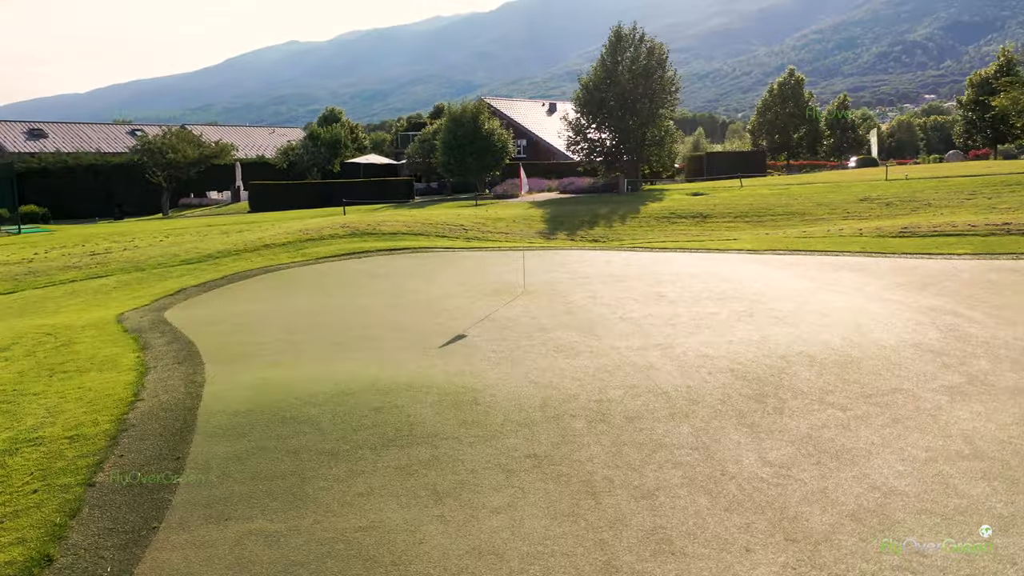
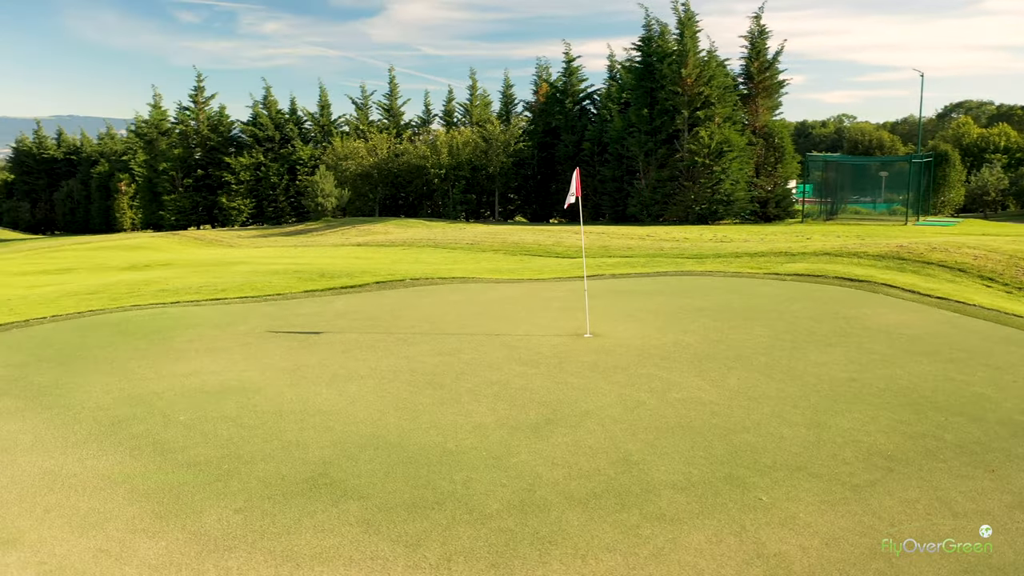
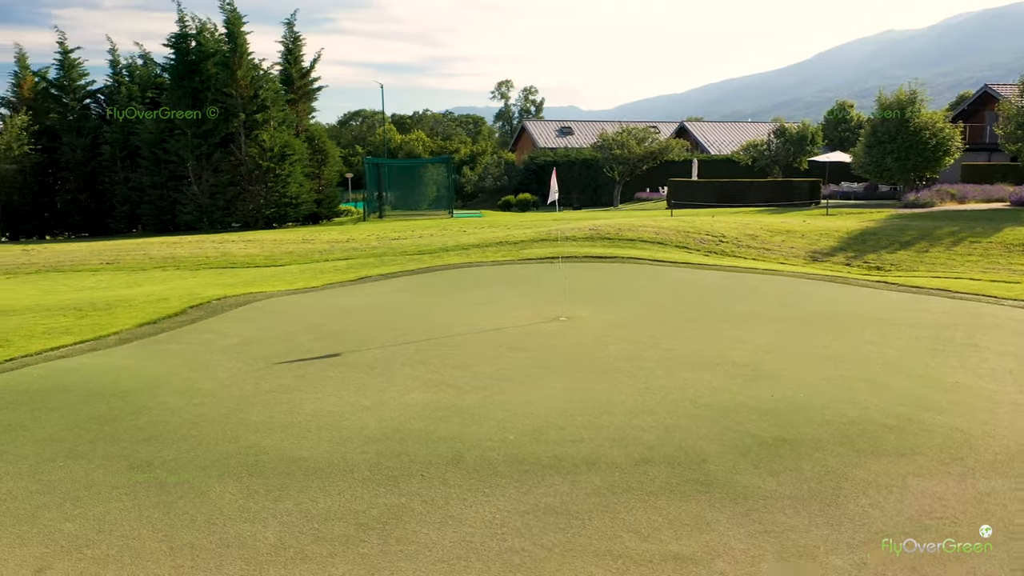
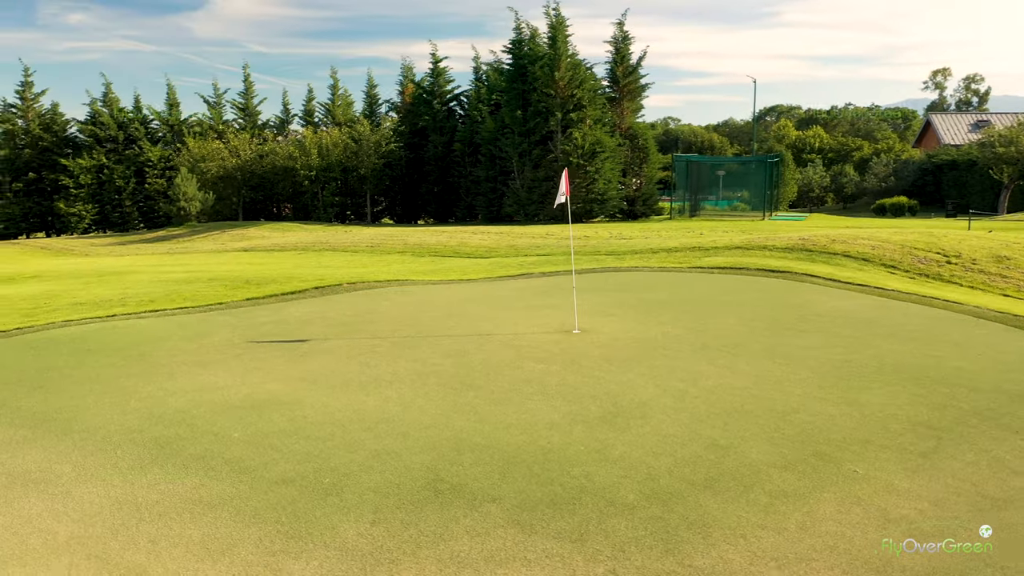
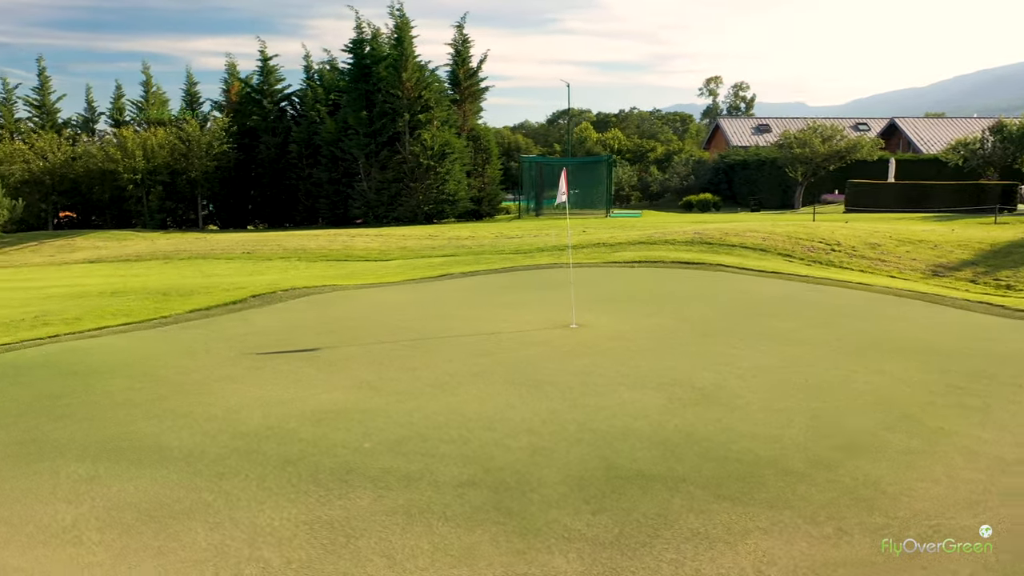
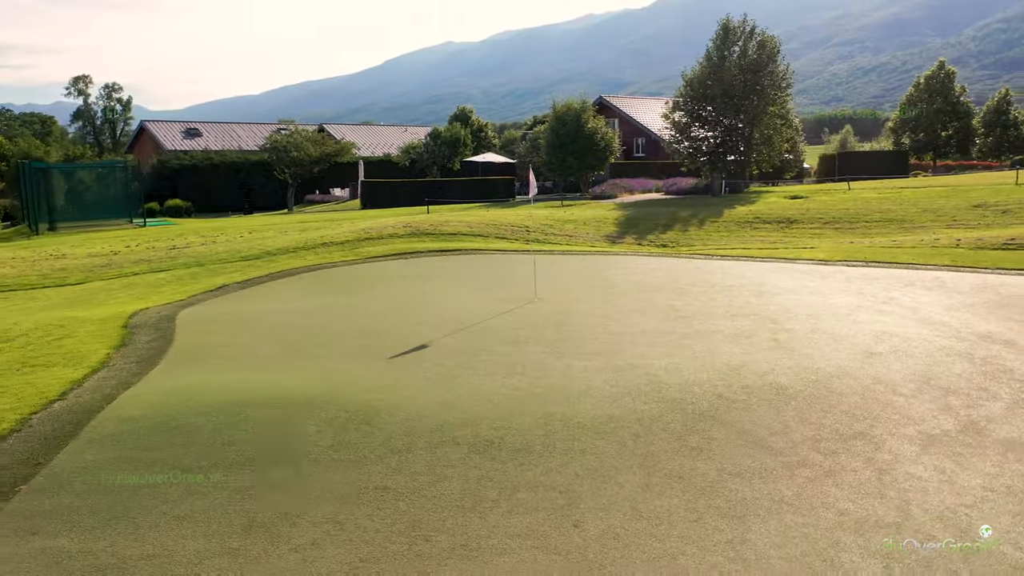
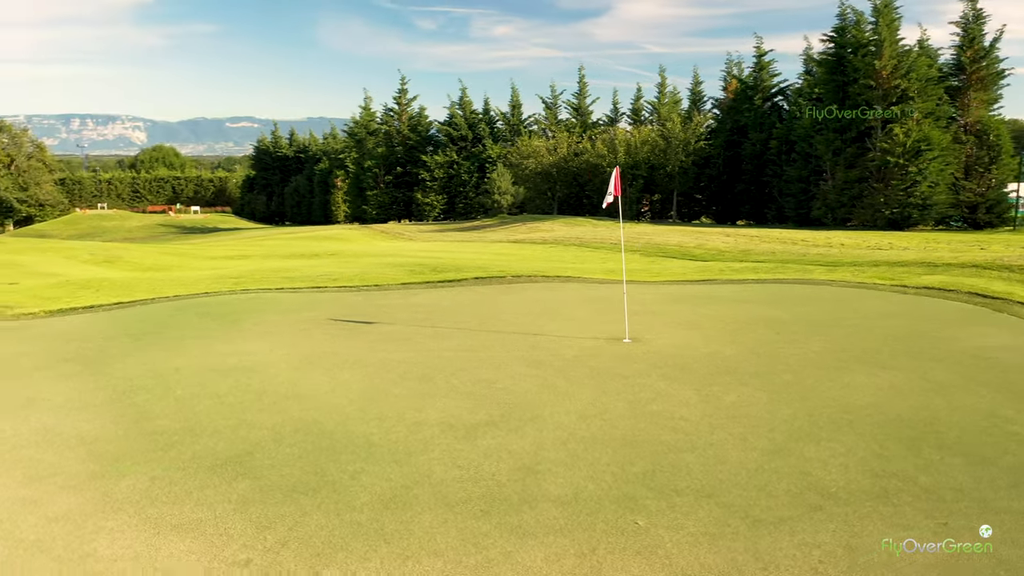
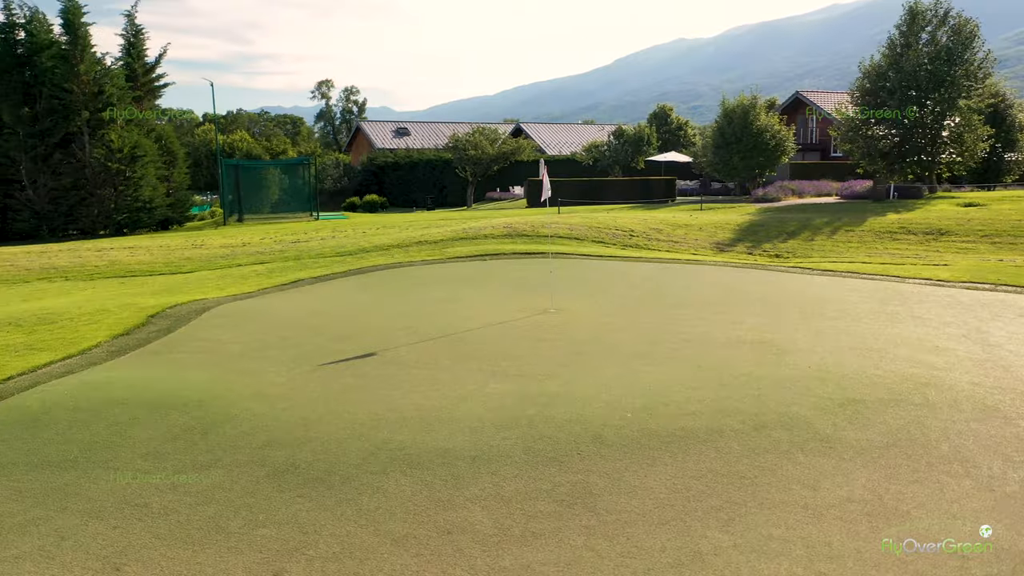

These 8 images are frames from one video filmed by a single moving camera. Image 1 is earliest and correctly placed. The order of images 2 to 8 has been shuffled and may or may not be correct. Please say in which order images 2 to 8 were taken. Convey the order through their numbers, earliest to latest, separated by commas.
6, 8, 3, 5, 4, 2, 7
